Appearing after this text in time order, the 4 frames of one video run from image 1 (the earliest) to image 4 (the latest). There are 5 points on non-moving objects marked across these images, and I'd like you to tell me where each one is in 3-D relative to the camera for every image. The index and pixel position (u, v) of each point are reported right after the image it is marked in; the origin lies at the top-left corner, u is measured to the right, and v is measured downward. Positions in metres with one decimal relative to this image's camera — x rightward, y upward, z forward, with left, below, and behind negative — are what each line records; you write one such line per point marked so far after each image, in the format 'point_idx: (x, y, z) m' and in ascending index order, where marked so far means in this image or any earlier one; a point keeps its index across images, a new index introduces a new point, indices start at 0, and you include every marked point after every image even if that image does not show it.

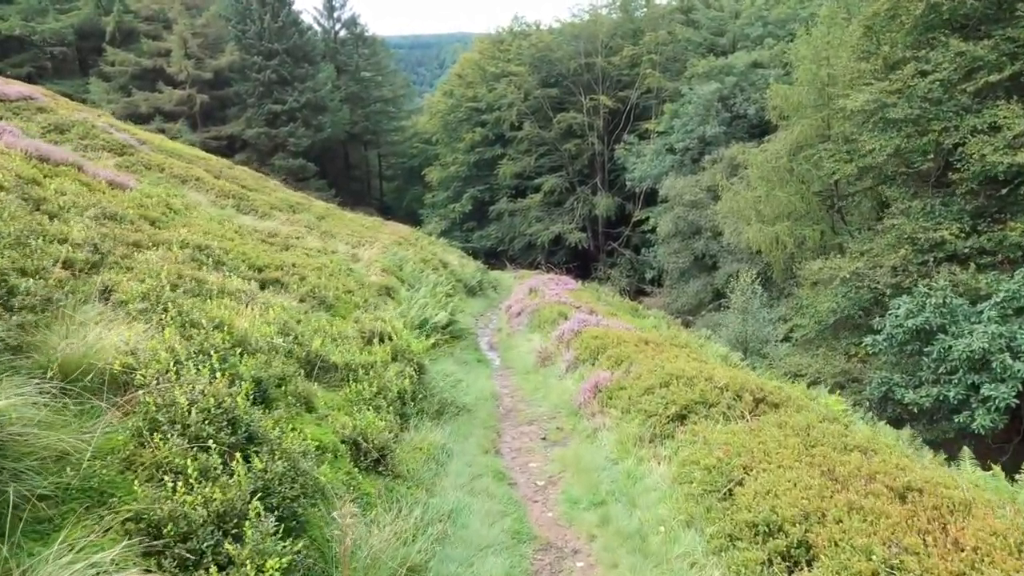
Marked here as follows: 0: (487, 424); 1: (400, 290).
0: (-0.3, -1.7, +8.2) m
1: (-2.4, 0.0, +14.6) m
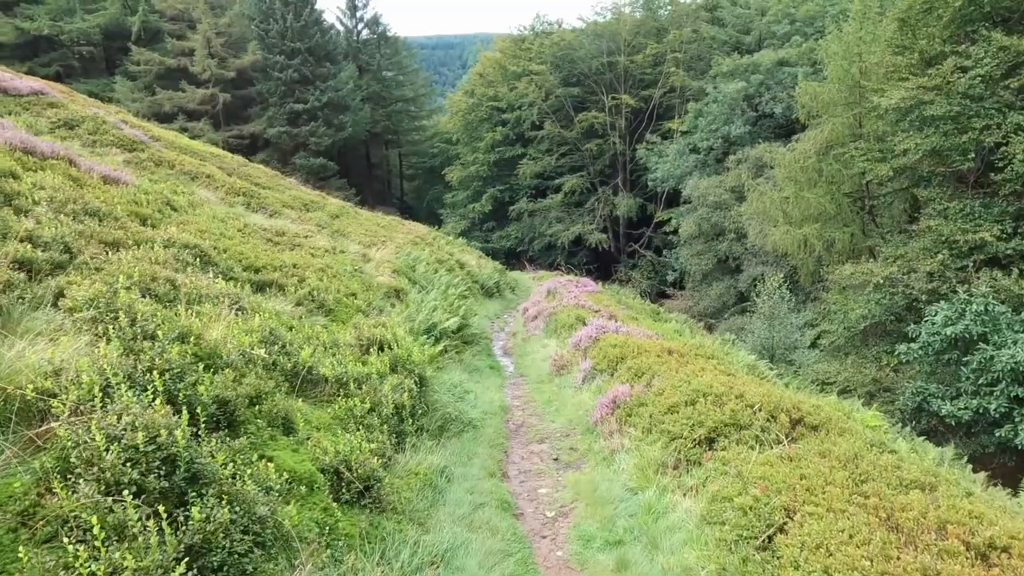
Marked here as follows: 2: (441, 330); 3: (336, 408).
0: (-0.2, -1.7, +7.5) m
1: (-2.1, -0.1, +13.9) m
2: (-1.3, -0.7, +11.7) m
3: (-1.5, -1.1, +5.8) m
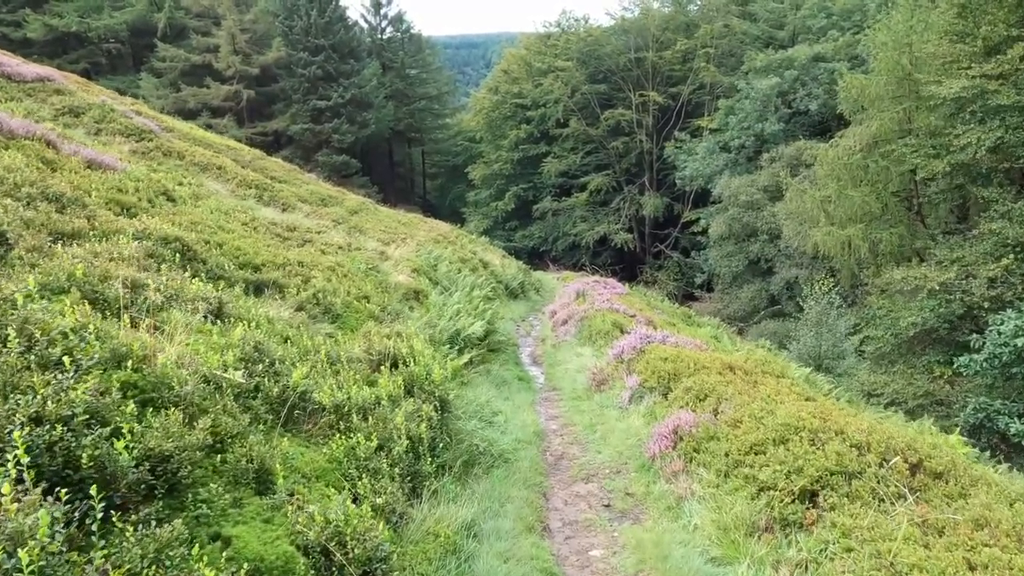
0: (+0.2, -1.8, +6.1) m
1: (-1.5, -0.1, +12.6) m
2: (-0.7, -0.8, +10.4) m
3: (-1.2, -1.1, +4.5) m
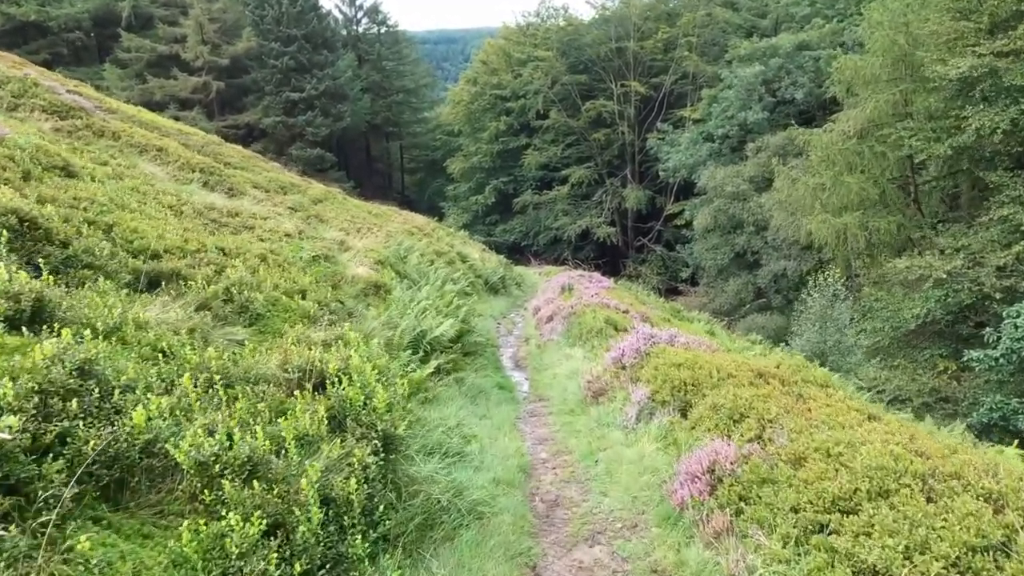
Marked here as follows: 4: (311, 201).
0: (0.0, -1.7, +4.3) m
1: (-1.9, 0.0, +10.8) m
2: (-1.0, -0.7, +8.6) m
3: (-1.3, -1.0, +2.7) m
4: (-6.0, +2.6, +19.7) m
